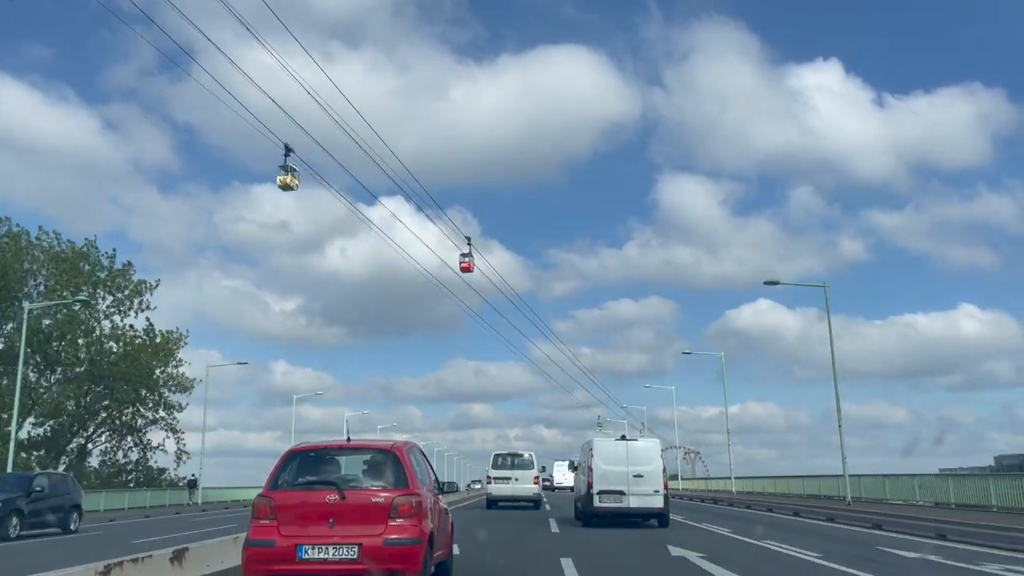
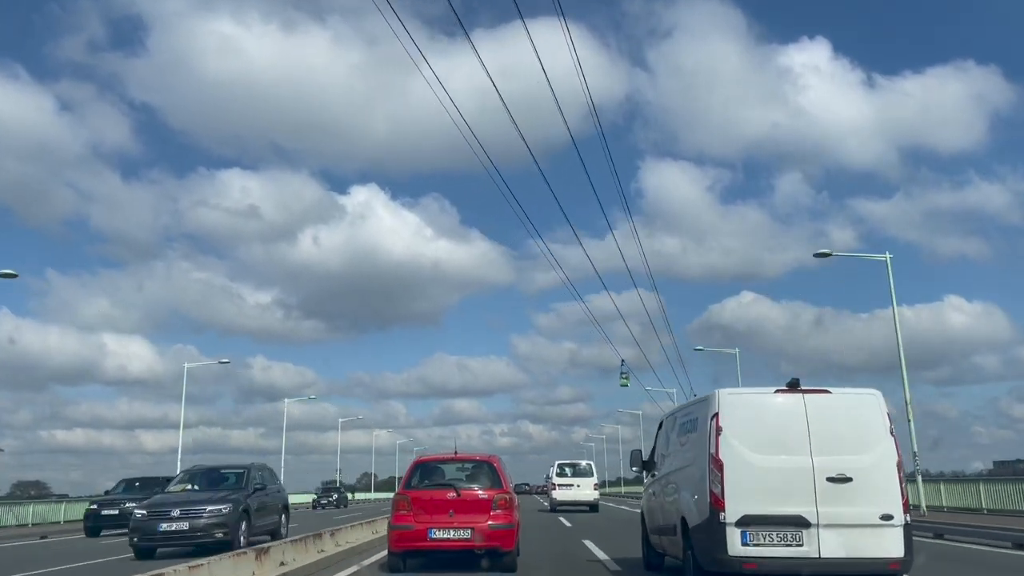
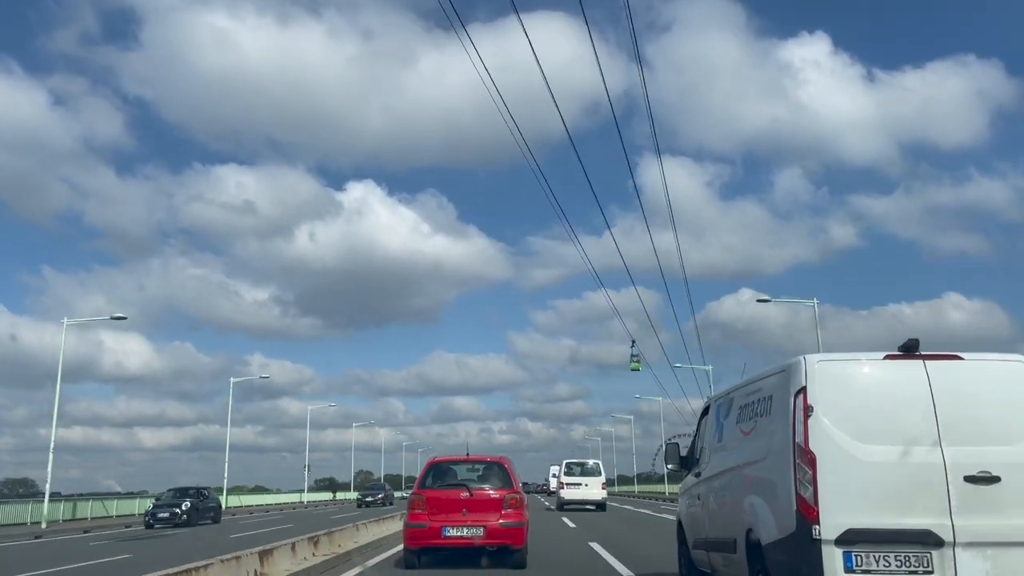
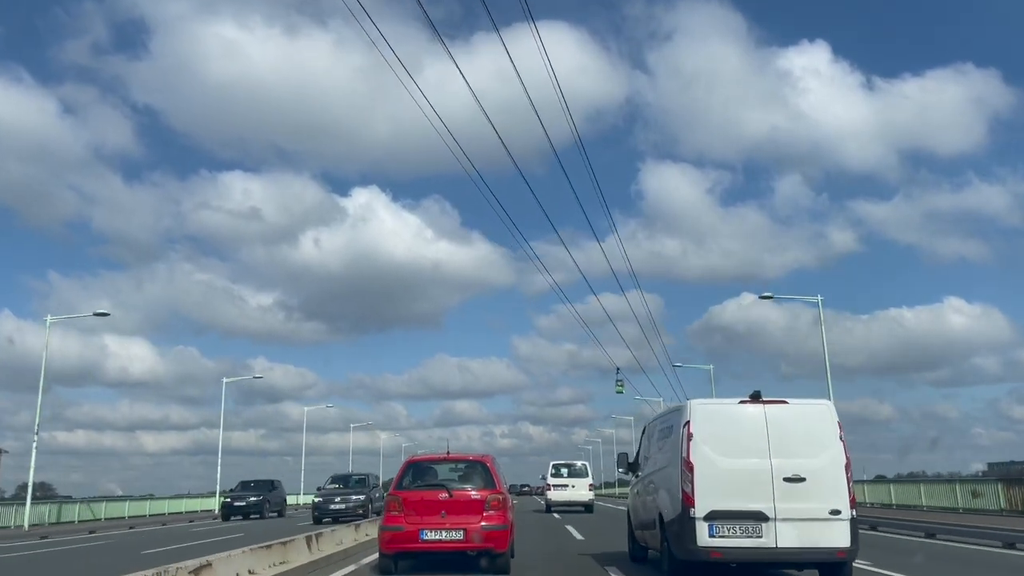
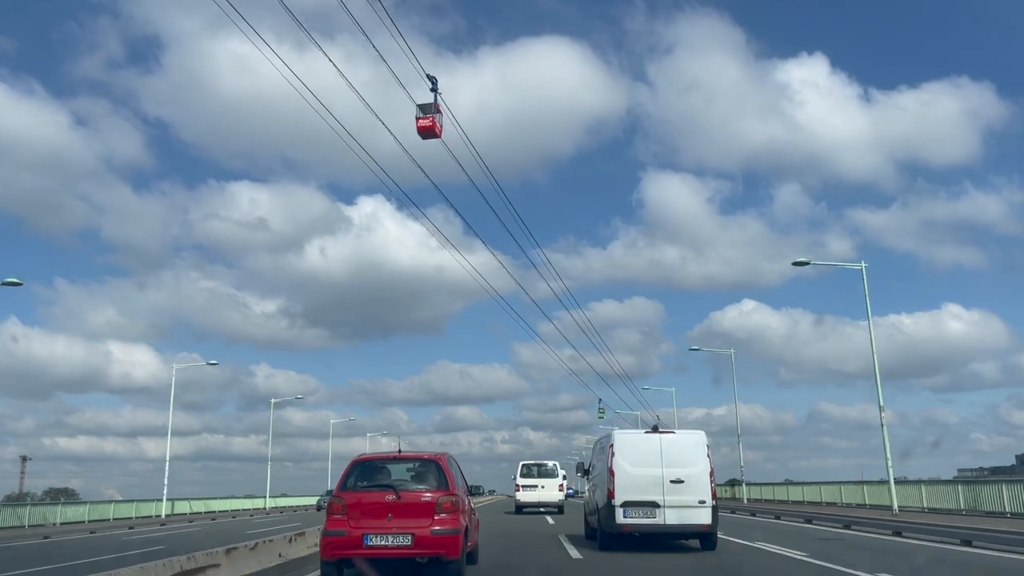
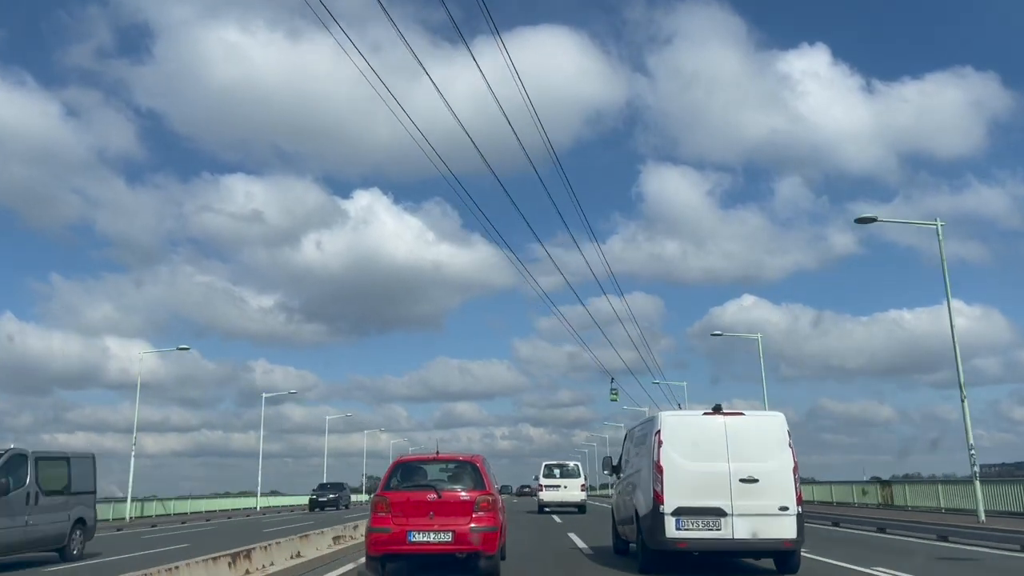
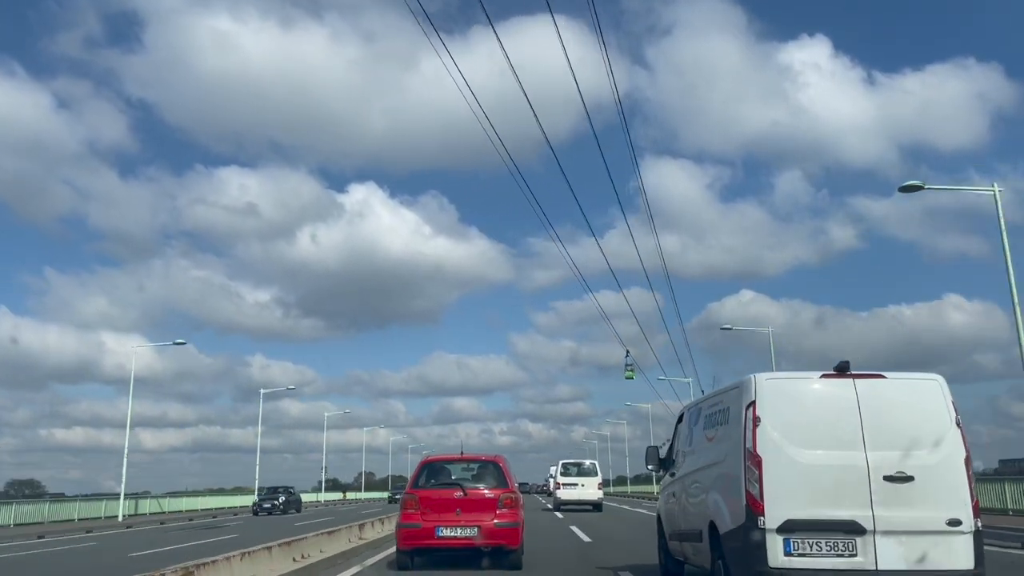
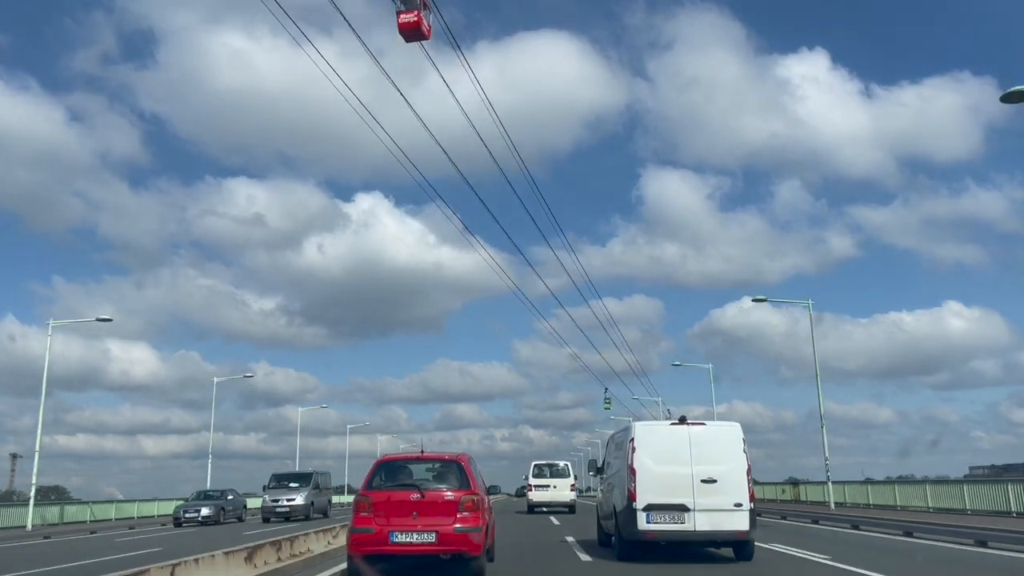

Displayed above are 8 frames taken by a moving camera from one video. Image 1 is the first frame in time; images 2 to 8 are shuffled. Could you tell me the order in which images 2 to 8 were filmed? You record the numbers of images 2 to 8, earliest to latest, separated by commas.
5, 8, 6, 4, 2, 7, 3
